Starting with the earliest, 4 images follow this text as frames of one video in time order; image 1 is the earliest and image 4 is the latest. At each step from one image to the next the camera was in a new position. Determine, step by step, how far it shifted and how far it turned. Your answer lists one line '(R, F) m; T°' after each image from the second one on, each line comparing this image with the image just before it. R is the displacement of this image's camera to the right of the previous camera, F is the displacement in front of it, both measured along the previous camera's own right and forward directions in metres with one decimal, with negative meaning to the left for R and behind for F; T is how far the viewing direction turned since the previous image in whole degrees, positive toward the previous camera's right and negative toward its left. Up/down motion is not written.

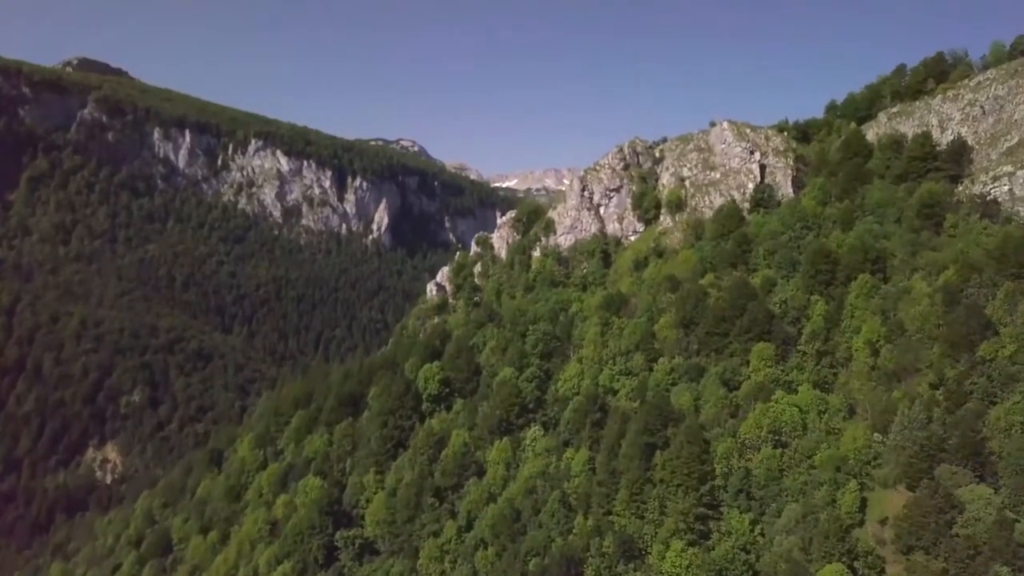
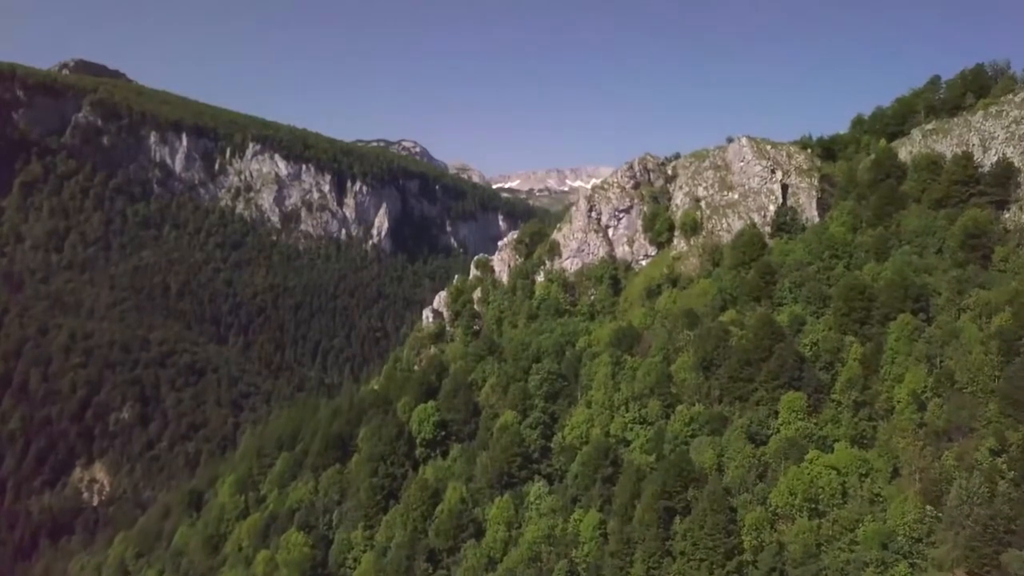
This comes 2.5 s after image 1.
(0.0, +7.0) m; 0°
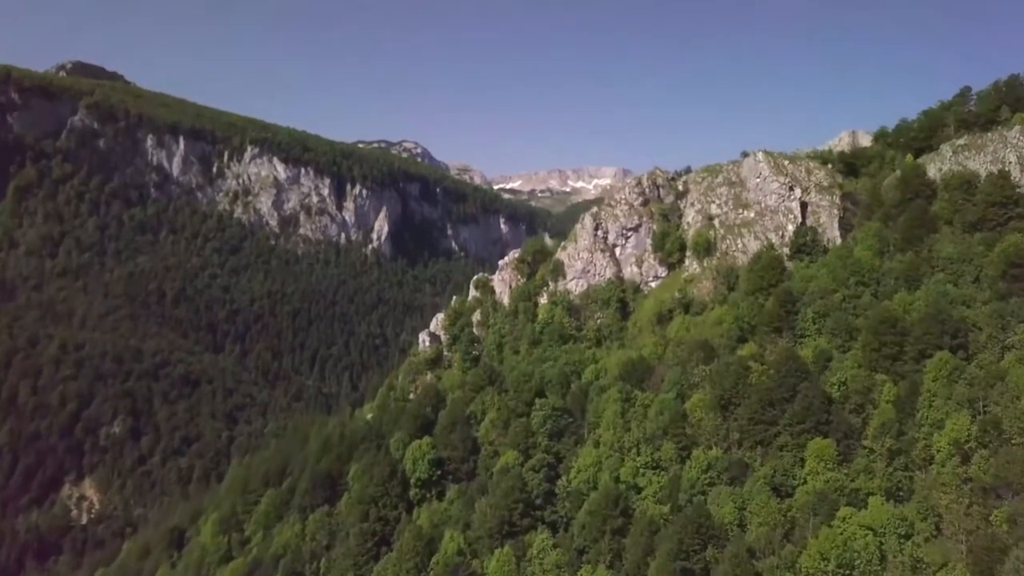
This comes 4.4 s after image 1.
(0.0, +5.4) m; 0°
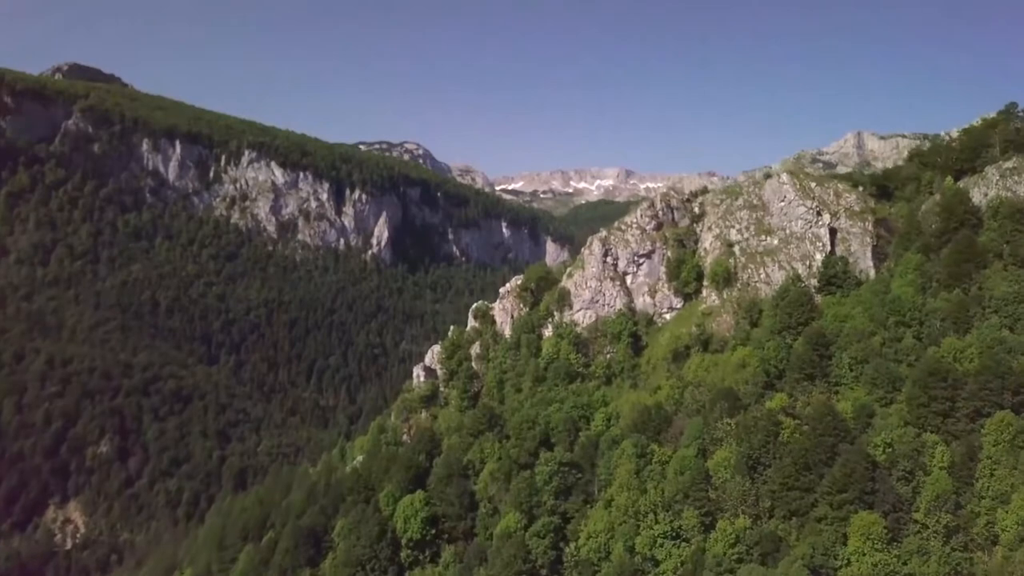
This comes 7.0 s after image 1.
(0.0, +7.0) m; 0°
